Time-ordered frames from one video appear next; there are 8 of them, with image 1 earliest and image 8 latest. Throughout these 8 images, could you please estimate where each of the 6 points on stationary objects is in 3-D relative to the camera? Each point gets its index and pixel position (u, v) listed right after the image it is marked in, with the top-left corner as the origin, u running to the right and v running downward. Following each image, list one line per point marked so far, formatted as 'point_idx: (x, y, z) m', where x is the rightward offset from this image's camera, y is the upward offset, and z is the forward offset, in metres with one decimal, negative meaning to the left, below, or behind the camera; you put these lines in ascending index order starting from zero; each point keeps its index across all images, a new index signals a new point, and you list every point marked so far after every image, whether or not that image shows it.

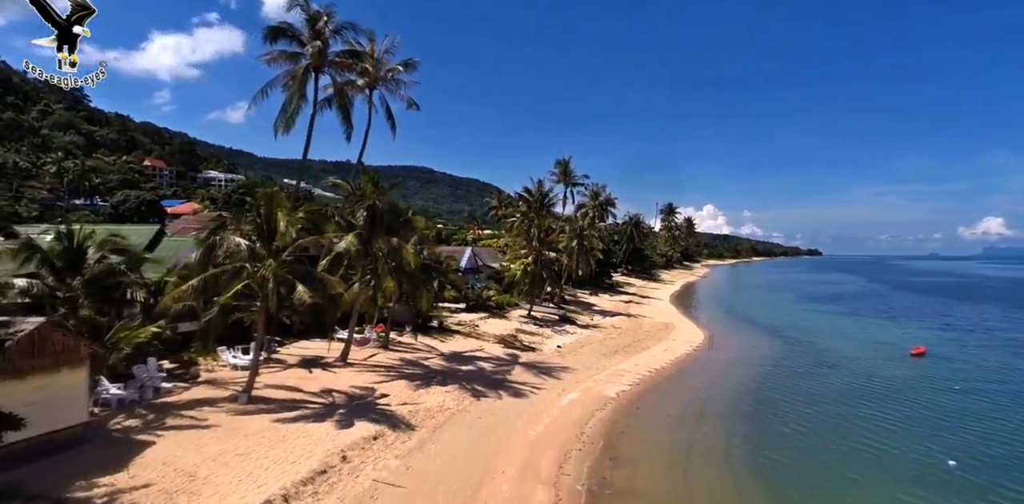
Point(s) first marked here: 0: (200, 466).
0: (-7.6, -5.2, +12.7) m
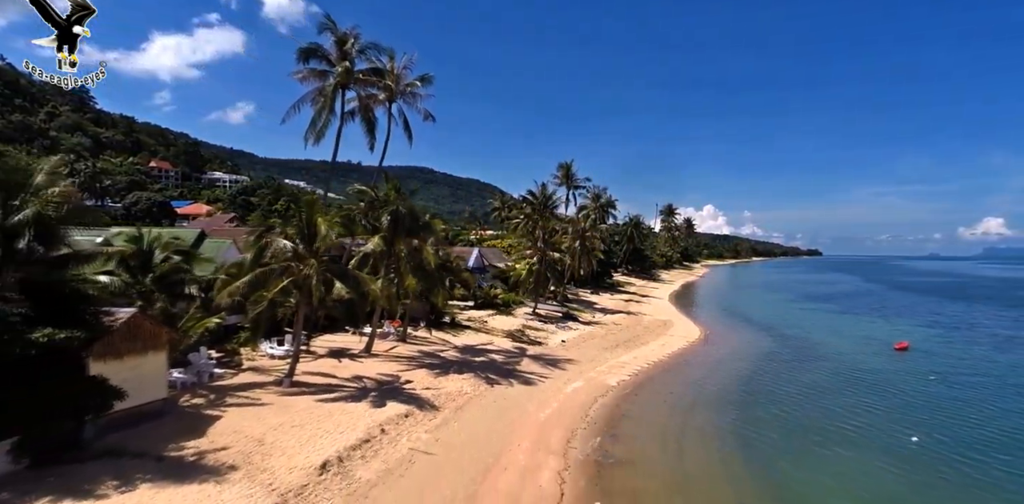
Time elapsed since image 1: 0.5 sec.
0: (-7.1, -5.2, +14.9) m
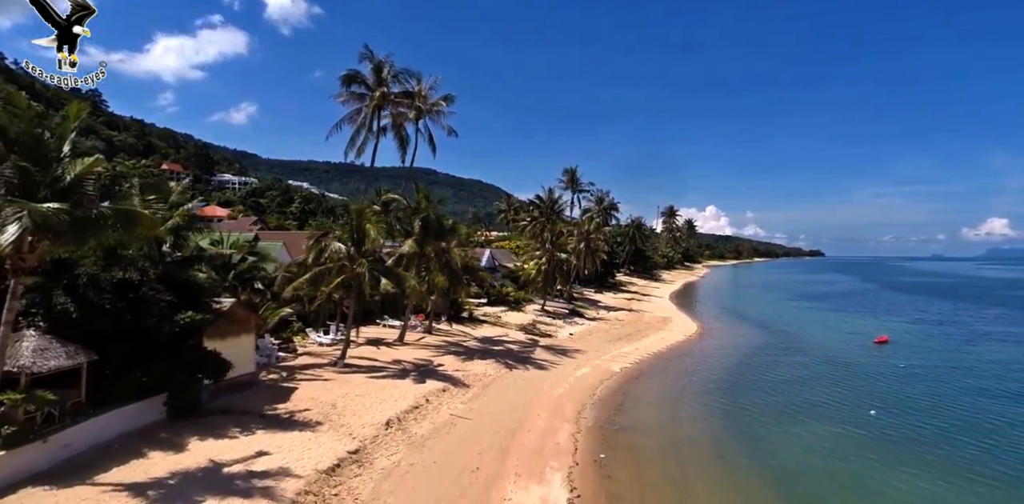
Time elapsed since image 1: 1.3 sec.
0: (-6.2, -5.3, +18.4) m
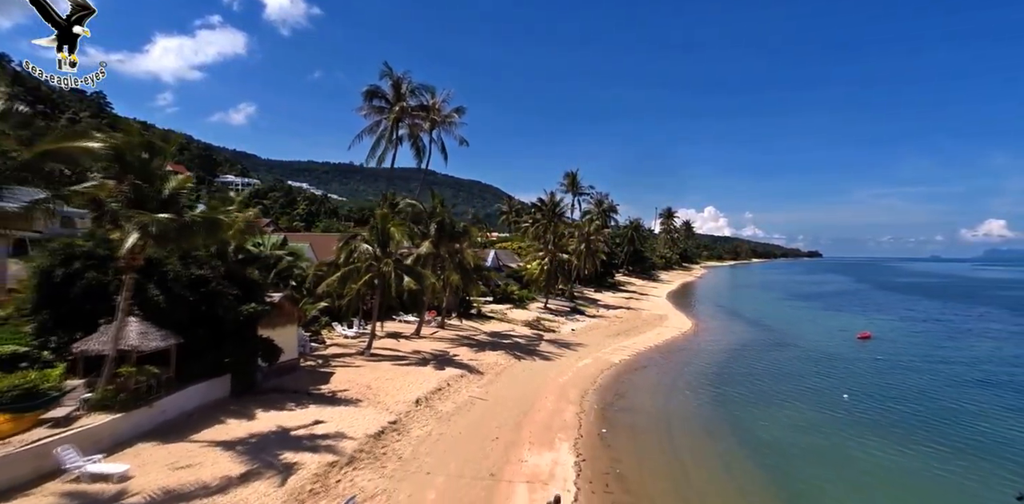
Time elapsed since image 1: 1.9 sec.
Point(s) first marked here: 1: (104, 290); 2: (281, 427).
0: (-5.8, -5.3, +21.0) m
1: (-12.1, -1.1, +15.2) m
2: (-6.8, -5.2, +15.3) m
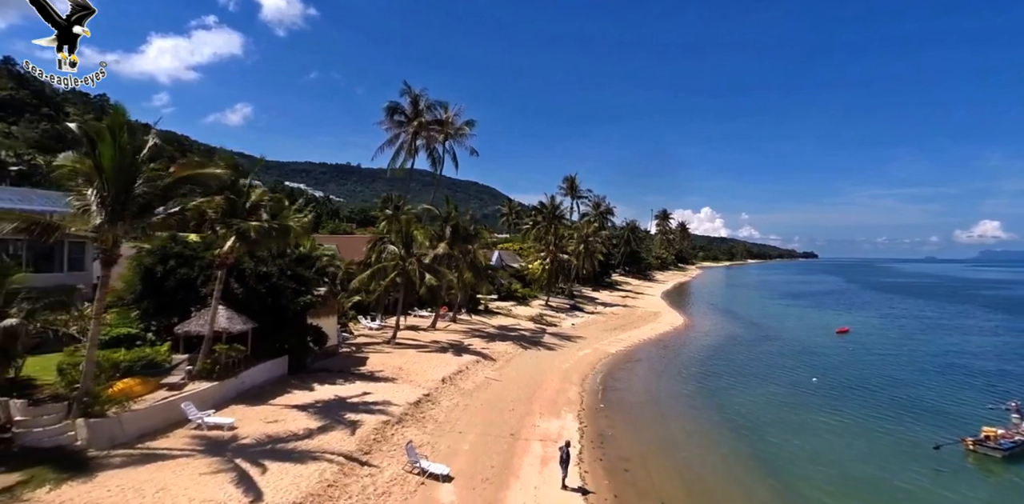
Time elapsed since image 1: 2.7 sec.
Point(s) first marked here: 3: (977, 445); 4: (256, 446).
0: (-5.2, -5.3, +24.3) m
1: (-11.5, -1.1, +18.5) m
2: (-6.3, -5.2, +18.6) m
3: (+16.3, -6.8, +18.3) m
4: (-6.8, -5.2, +13.9) m
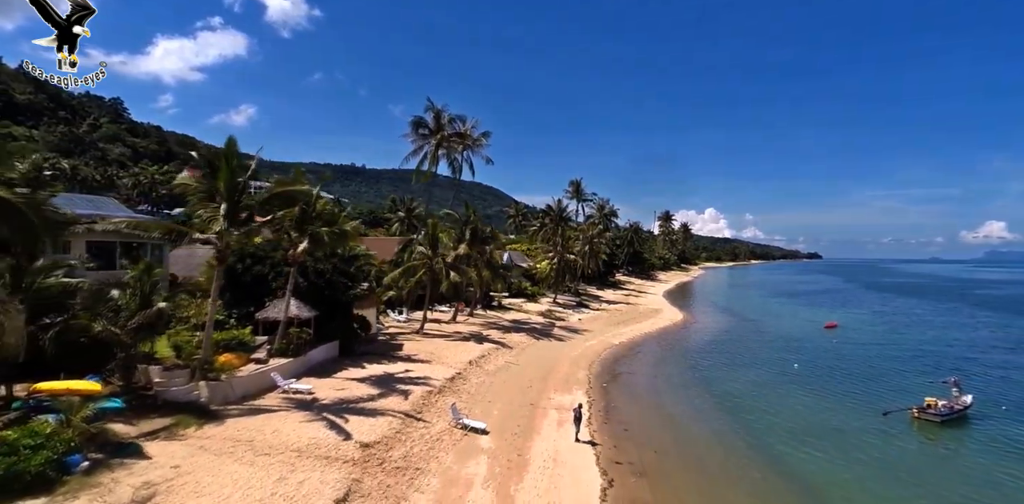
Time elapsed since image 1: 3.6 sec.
0: (-4.3, -5.3, +27.9) m
1: (-10.6, -1.1, +22.2) m
2: (-5.4, -5.2, +22.3) m
3: (+17.2, -6.8, +21.8) m
4: (-6.0, -5.2, +17.5) m
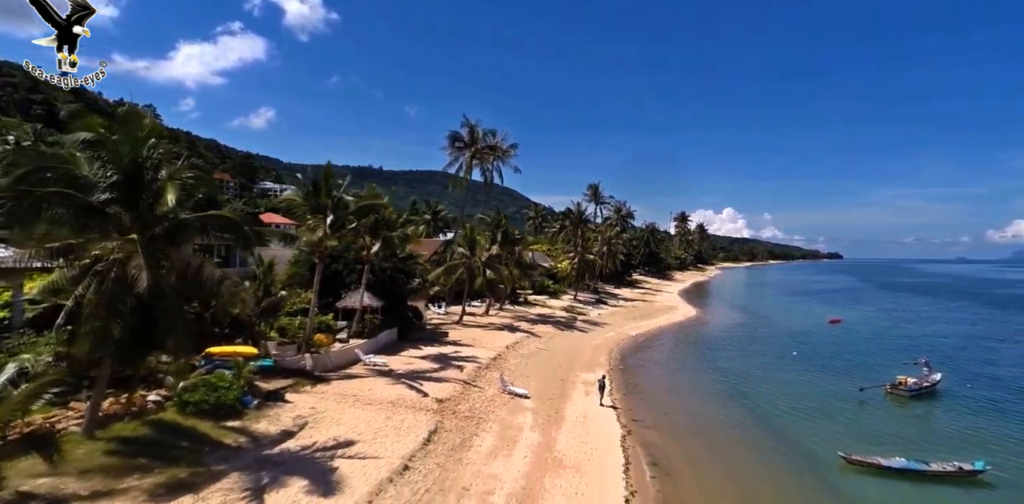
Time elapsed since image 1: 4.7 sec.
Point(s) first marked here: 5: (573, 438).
0: (-2.4, -5.4, +32.3) m
1: (-8.9, -1.2, +26.7) m
2: (-3.7, -5.2, +26.7) m
3: (+18.9, -6.8, +25.5) m
4: (-4.4, -5.2, +21.9) m
5: (+2.1, -6.5, +18.0) m
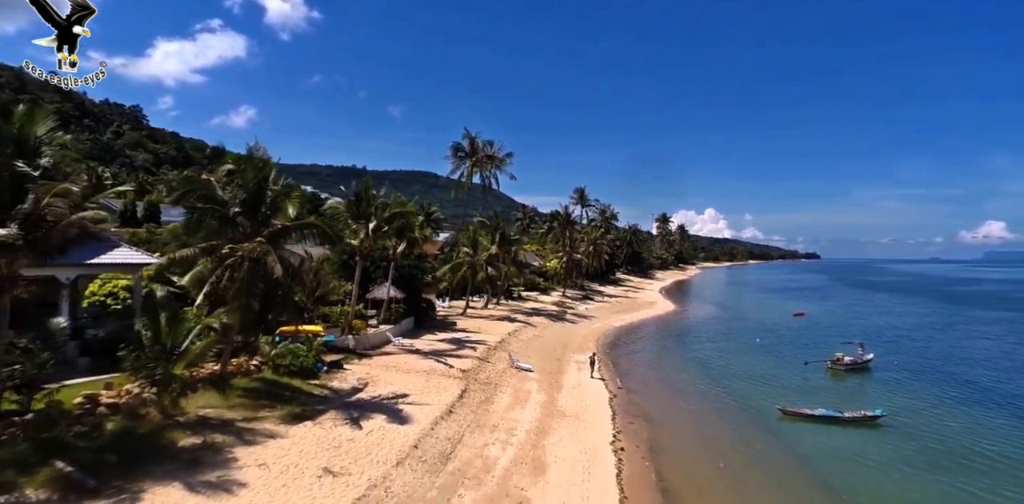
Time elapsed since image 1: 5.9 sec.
0: (-2.4, -5.3, +36.8) m
1: (-8.7, -1.1, +31.1) m
2: (-3.5, -5.2, +31.1) m
3: (+19.1, -6.7, +30.7) m
4: (-4.1, -5.1, +26.4) m
5: (+2.6, -6.5, +22.7) m
